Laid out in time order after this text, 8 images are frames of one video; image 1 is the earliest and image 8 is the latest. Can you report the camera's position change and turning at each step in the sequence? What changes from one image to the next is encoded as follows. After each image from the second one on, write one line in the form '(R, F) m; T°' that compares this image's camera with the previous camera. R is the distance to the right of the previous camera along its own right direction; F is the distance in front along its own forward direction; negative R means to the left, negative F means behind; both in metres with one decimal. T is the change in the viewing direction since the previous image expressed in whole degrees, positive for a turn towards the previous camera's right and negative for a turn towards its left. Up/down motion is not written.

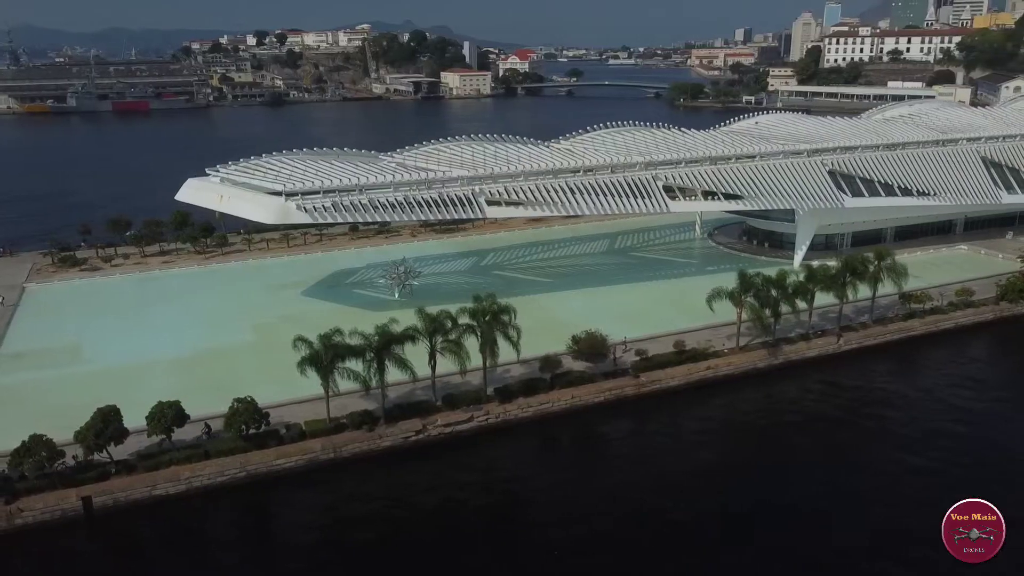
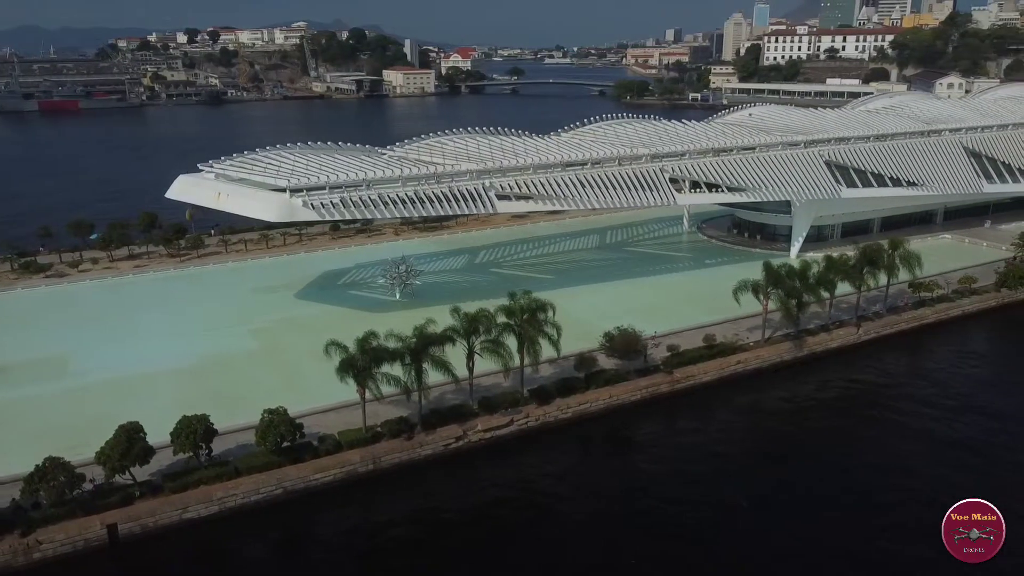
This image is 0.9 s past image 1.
(-2.7, +1.2) m; +5°
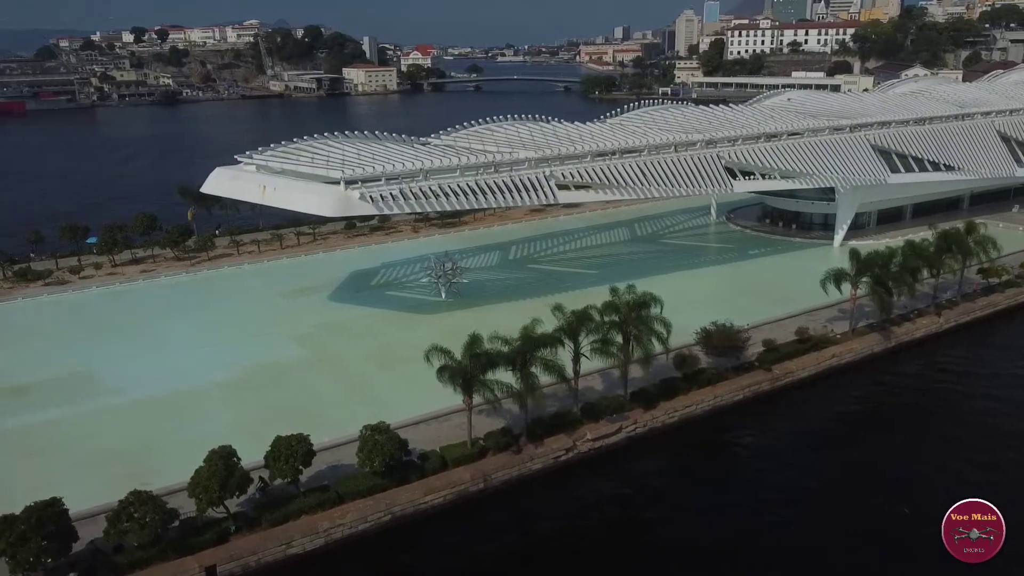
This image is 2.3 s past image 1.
(-3.6, +2.0) m; +3°
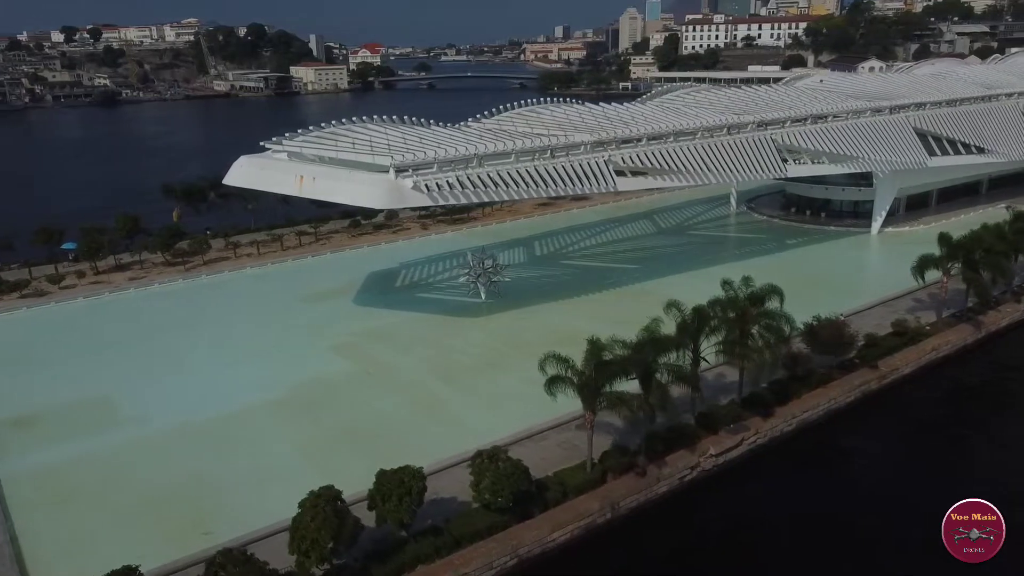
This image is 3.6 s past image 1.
(-3.3, +2.7) m; +4°
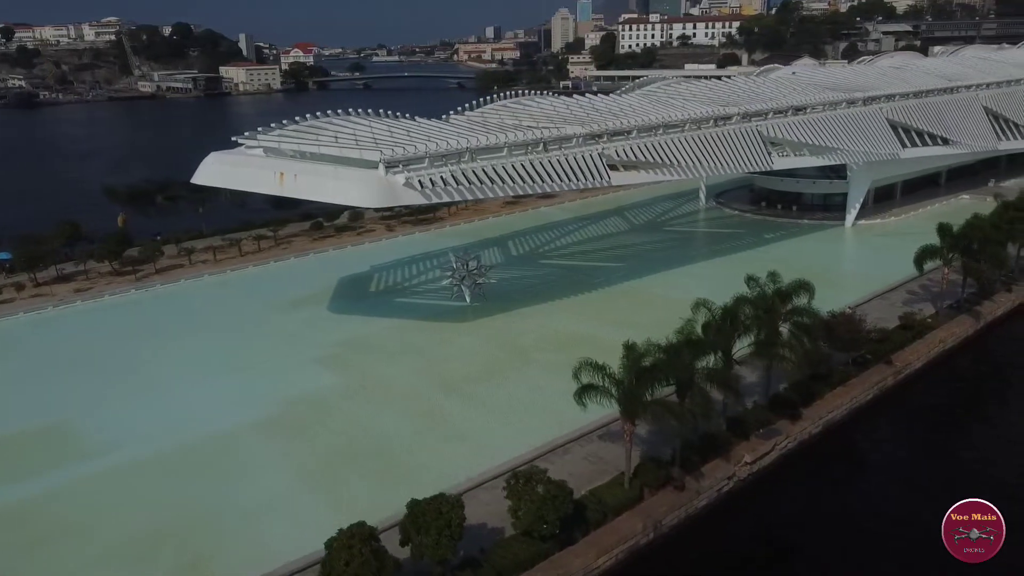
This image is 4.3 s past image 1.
(-1.5, +1.4) m; +5°
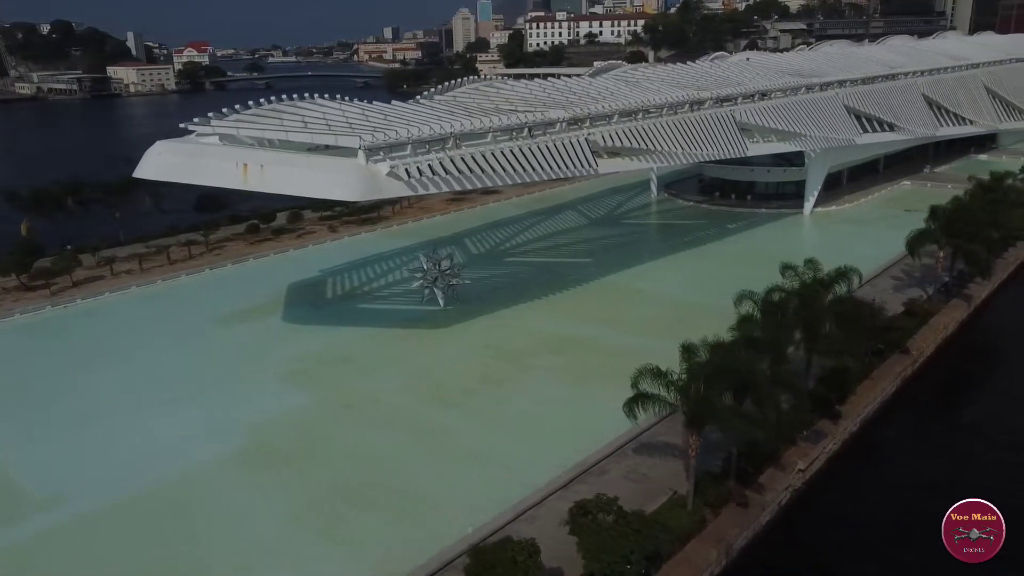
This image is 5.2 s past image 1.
(-2.0, +2.1) m; +7°
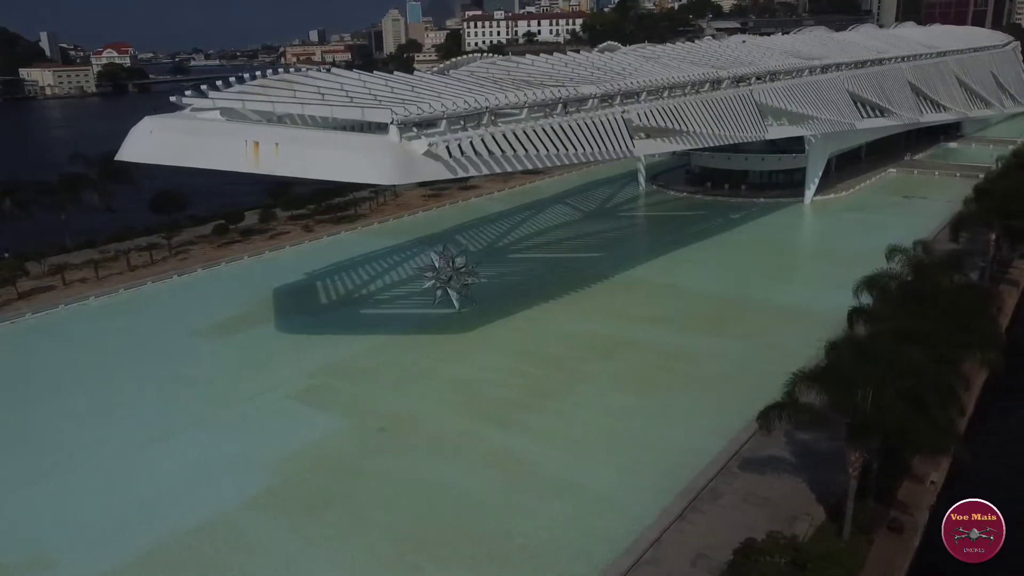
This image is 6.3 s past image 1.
(-2.2, +2.4) m; +5°
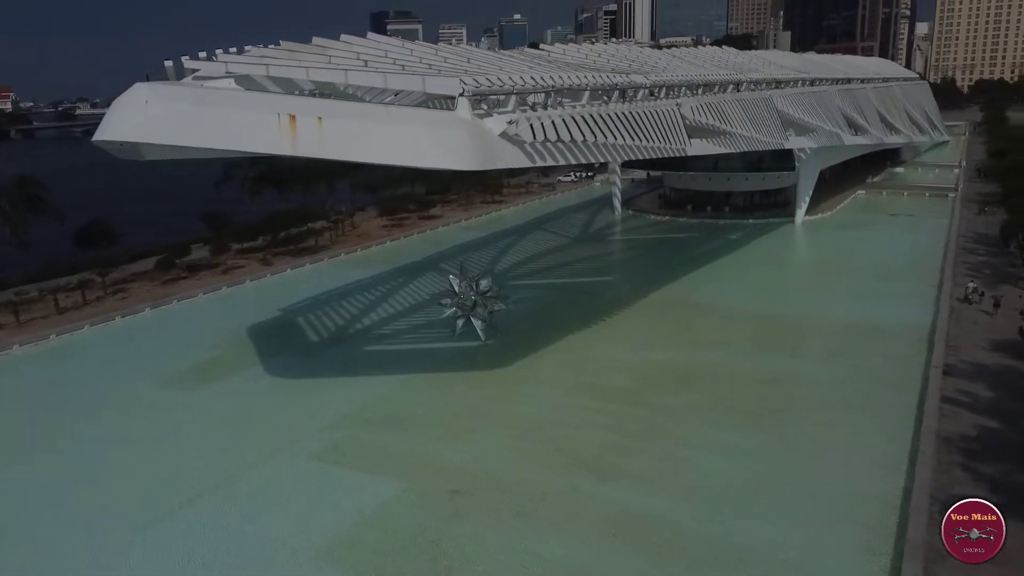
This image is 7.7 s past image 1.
(-2.7, +3.2) m; +7°
